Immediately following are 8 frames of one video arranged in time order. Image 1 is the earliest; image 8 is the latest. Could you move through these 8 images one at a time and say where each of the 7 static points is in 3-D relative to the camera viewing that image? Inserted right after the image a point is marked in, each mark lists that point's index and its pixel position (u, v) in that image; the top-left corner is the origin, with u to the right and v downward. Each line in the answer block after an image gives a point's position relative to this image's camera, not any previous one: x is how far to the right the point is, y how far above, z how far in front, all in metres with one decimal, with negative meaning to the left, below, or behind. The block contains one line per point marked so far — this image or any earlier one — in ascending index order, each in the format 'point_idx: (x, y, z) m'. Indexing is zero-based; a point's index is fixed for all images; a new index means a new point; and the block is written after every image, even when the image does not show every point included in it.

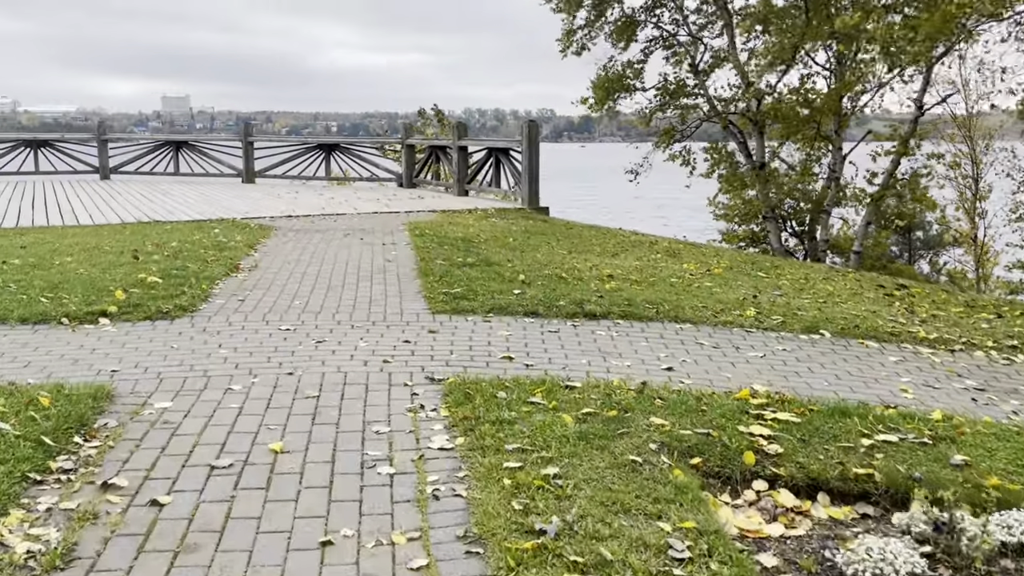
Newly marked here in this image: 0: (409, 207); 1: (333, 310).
0: (-1.4, +1.1, +10.8) m
1: (-1.1, -0.1, +4.7) m
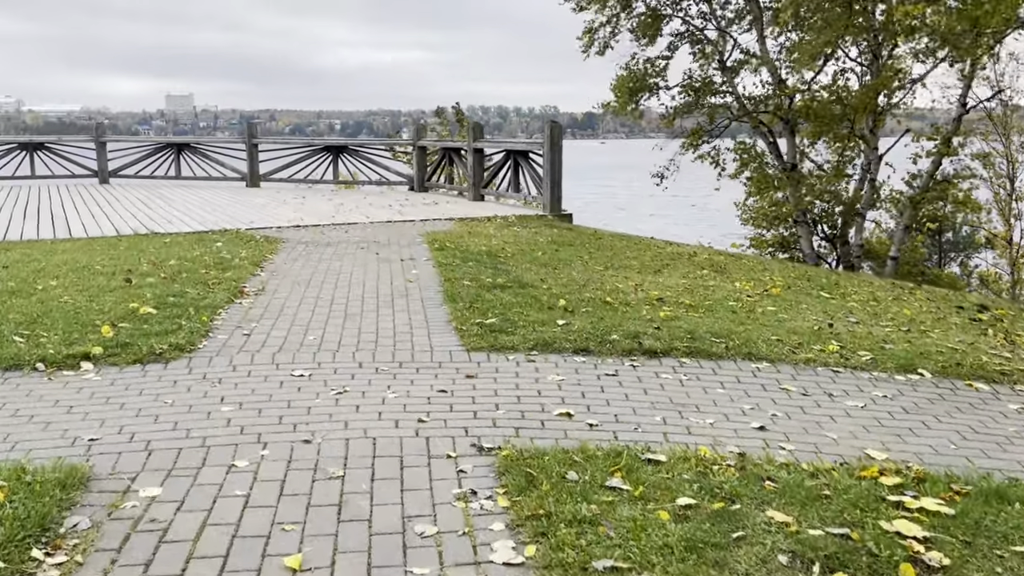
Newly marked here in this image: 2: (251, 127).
0: (-1.1, +1.0, +10.1) m
1: (-0.8, -0.3, +4.1) m
2: (-5.0, +3.0, +14.8) m
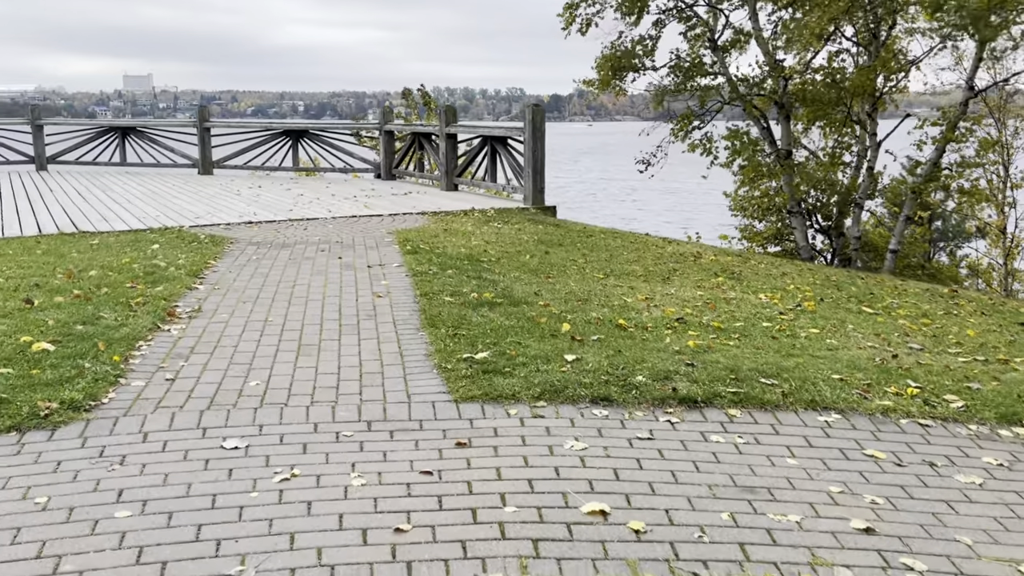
0: (-1.4, +0.9, +9.1) m
1: (-0.8, -0.5, +3.2) m
2: (-5.4, +3.1, +13.6) m
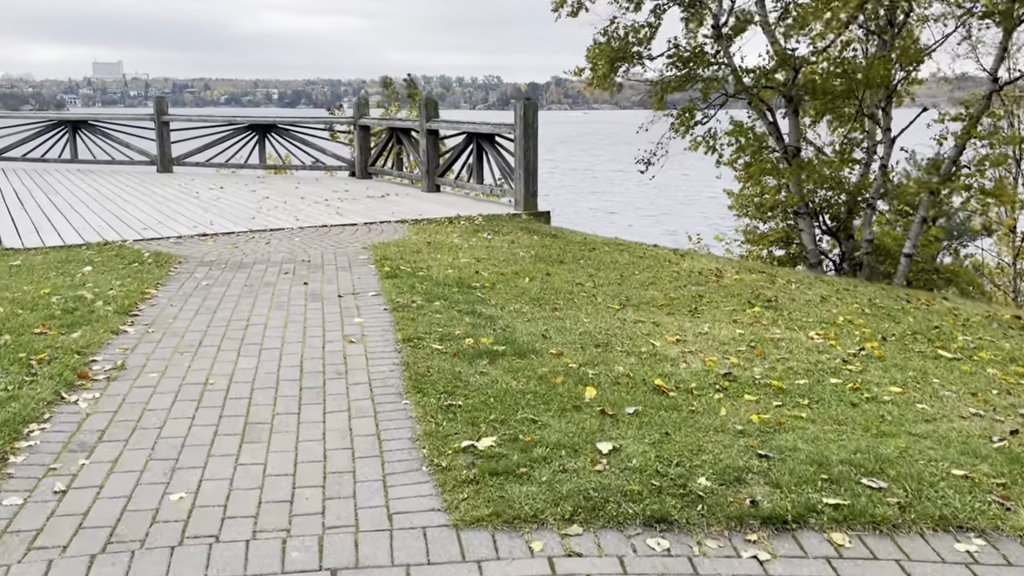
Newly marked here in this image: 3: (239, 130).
0: (-1.5, +0.8, +8.2) m
1: (-0.8, -0.7, +2.2) m
2: (-5.7, +3.0, +12.6) m
3: (-4.3, +2.5, +12.4) m
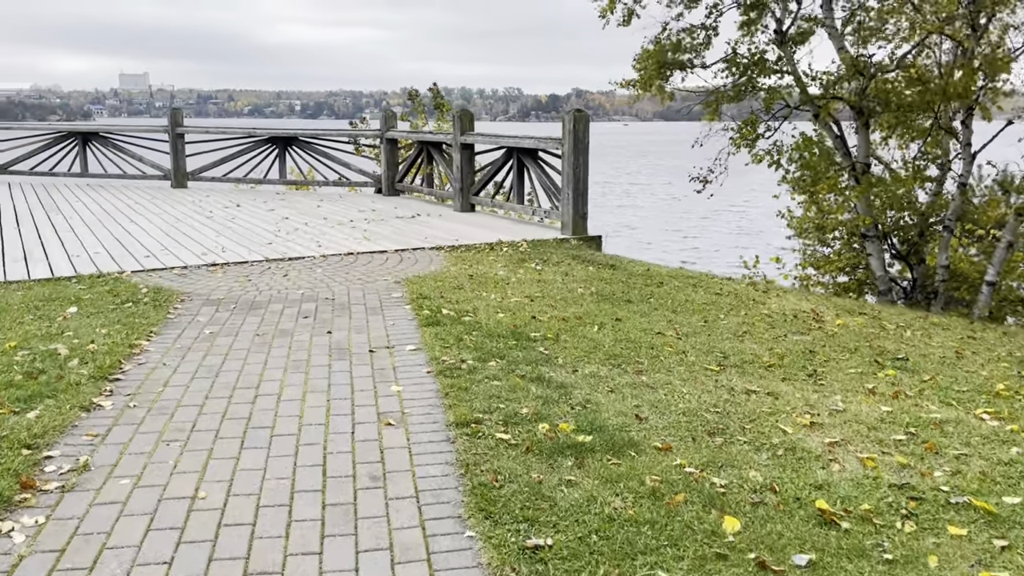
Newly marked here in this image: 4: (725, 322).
0: (-1.0, +0.5, +7.3) m
1: (-0.5, -0.9, +1.3) m
2: (-5.1, +2.6, +11.8) m
3: (-3.8, +2.2, +11.6) m
4: (+1.3, -0.2, +4.8) m
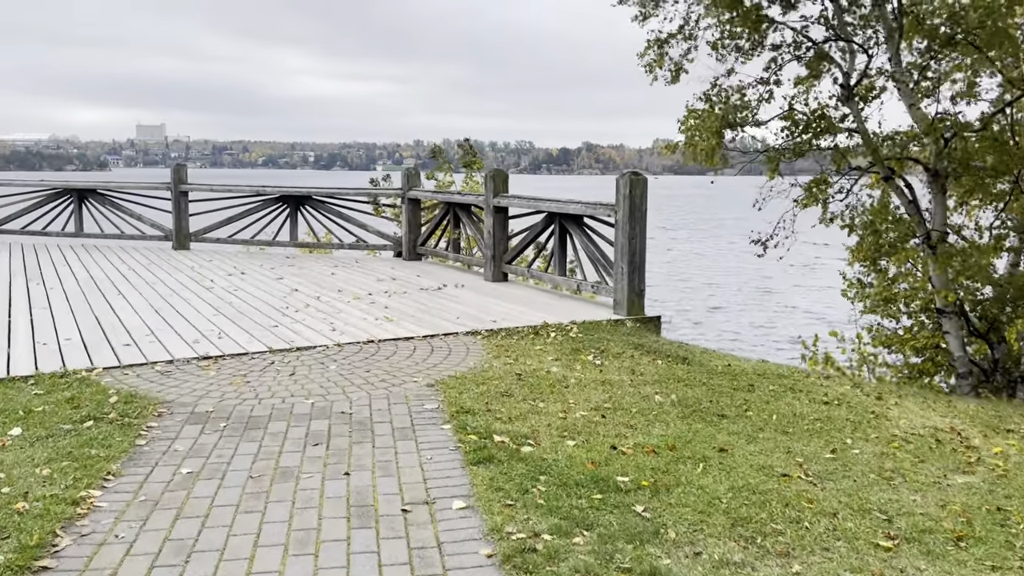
0: (-0.7, -0.2, +6.3) m
1: (-0.2, -1.3, +0.2) m
2: (-4.7, +1.7, +10.9) m
3: (-3.4, +1.2, +10.7) m
4: (+1.6, -0.8, +3.7) m
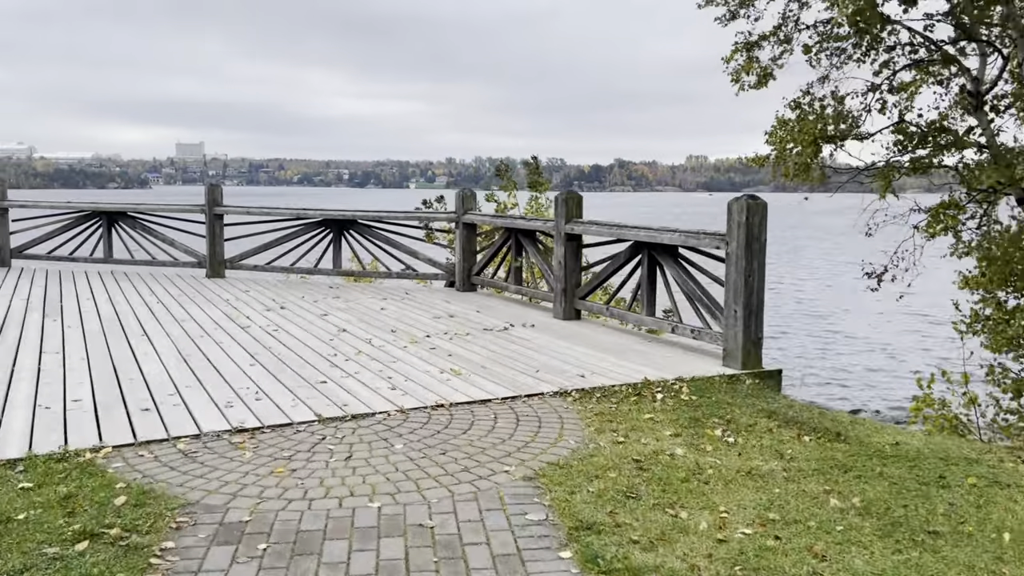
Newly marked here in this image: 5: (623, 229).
0: (-0.1, -0.6, +5.2) m
1: (+0.2, -1.5, -0.9) m
2: (-3.8, +1.3, +10.1) m
3: (-2.6, +0.8, +9.8) m
4: (+2.1, -1.0, +2.6) m
5: (+0.9, +0.5, +6.4) m
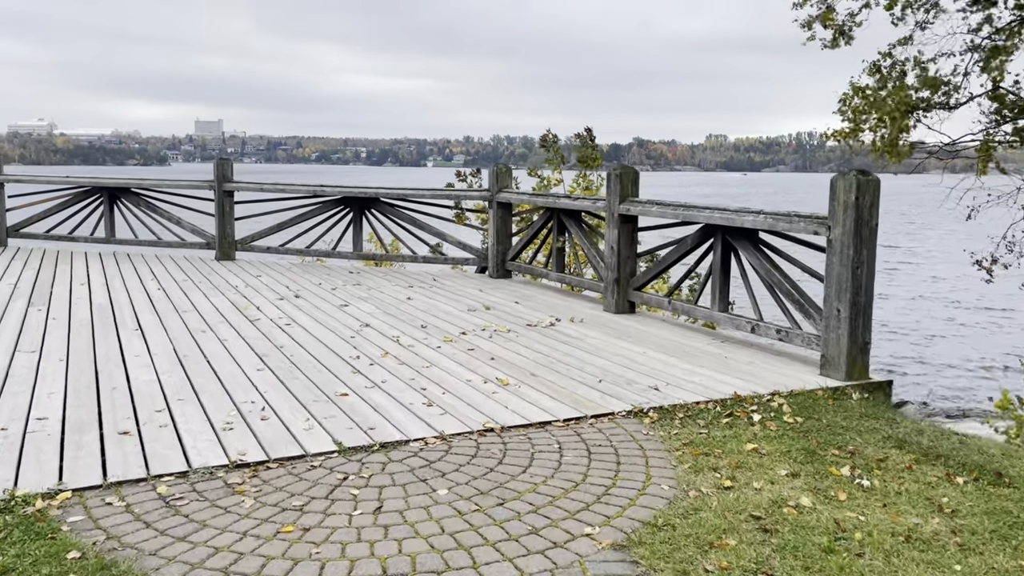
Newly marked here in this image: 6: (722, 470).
0: (+0.3, -0.5, +4.3) m
1: (+0.4, -1.6, -1.7) m
2: (-3.4, +1.5, +9.2) m
3: (-2.1, +1.0, +8.9) m
4: (+2.4, -1.1, +1.6) m
5: (+1.3, +0.6, +5.5) m
6: (+0.9, -0.7, +3.2) m
